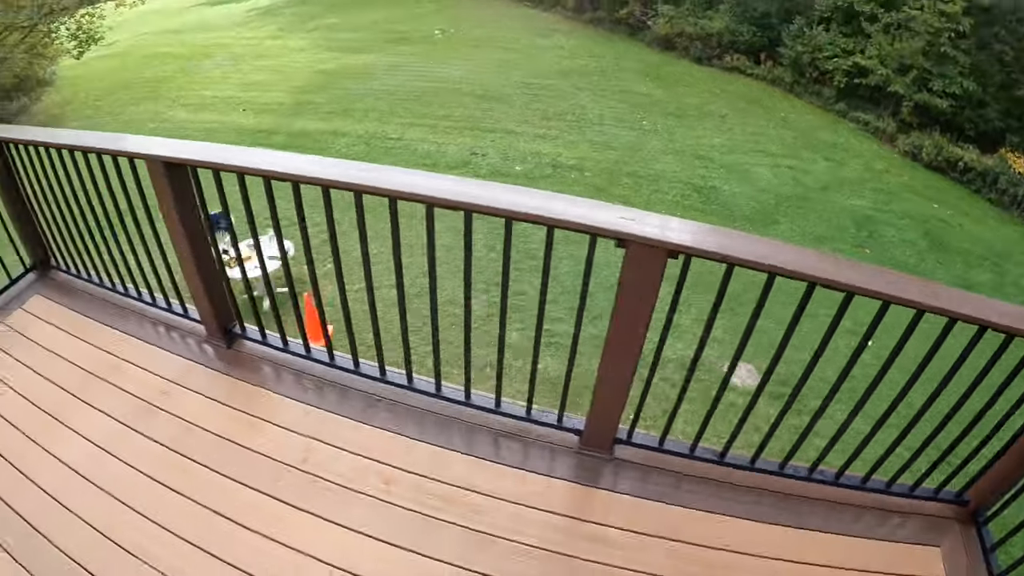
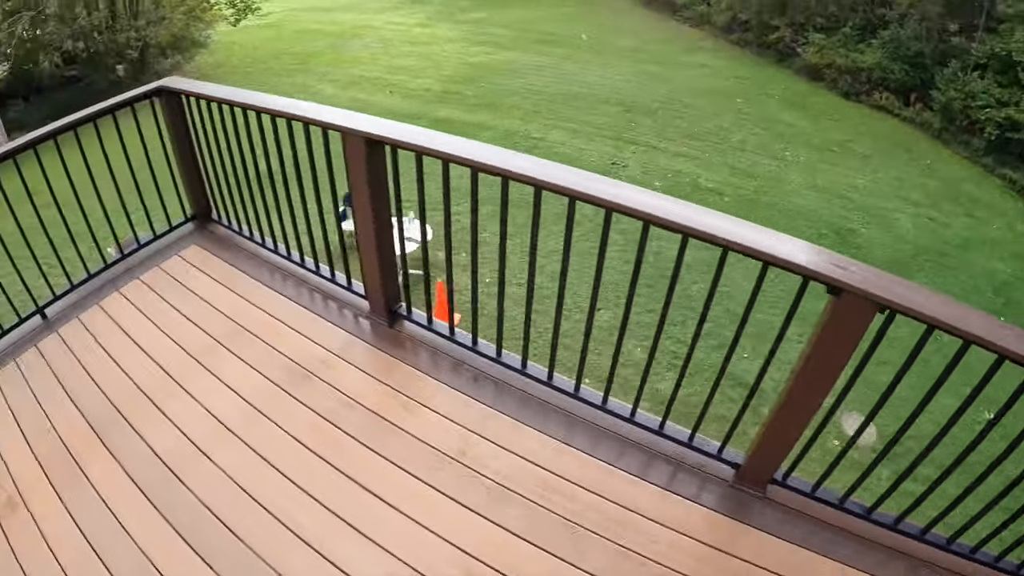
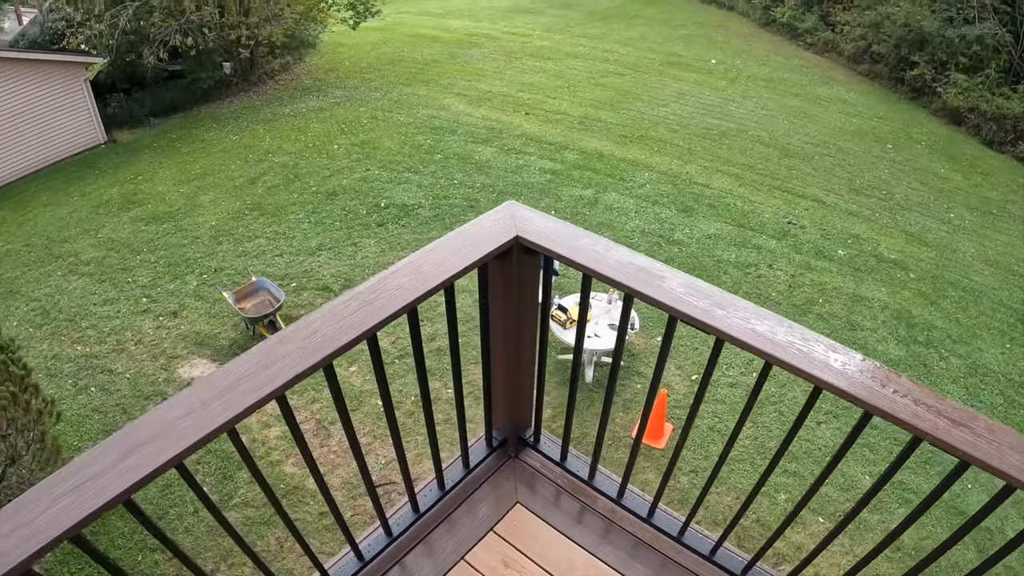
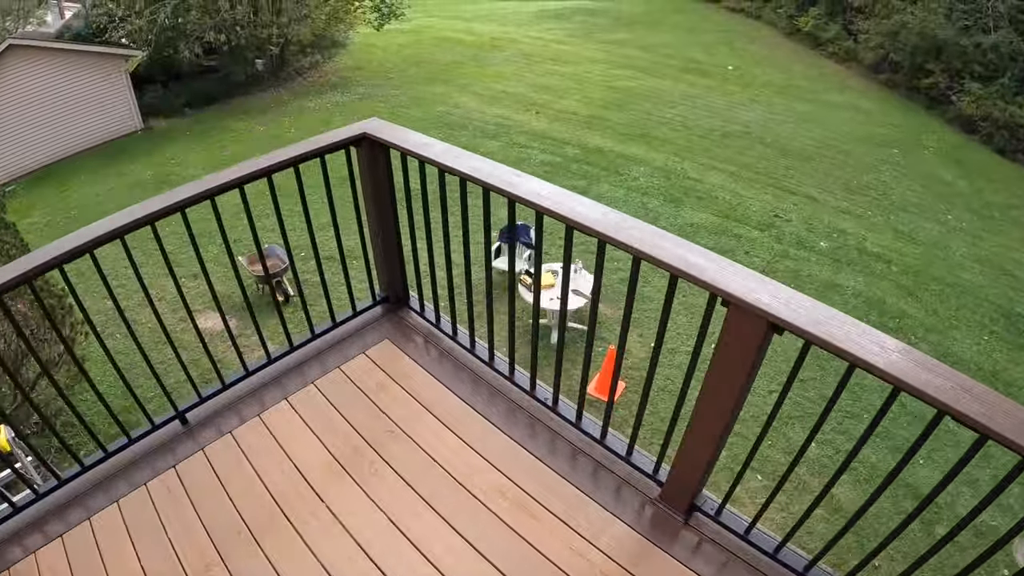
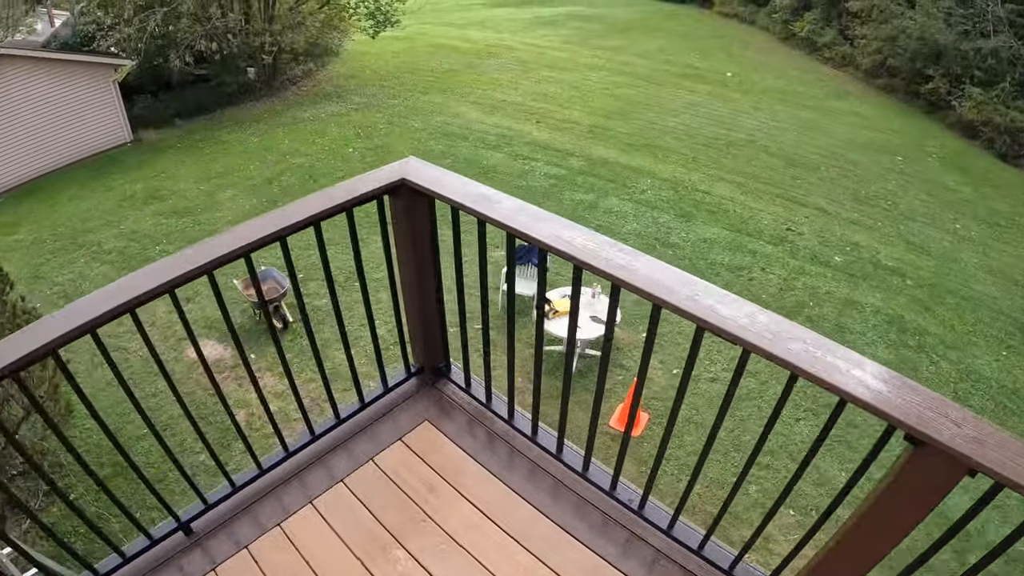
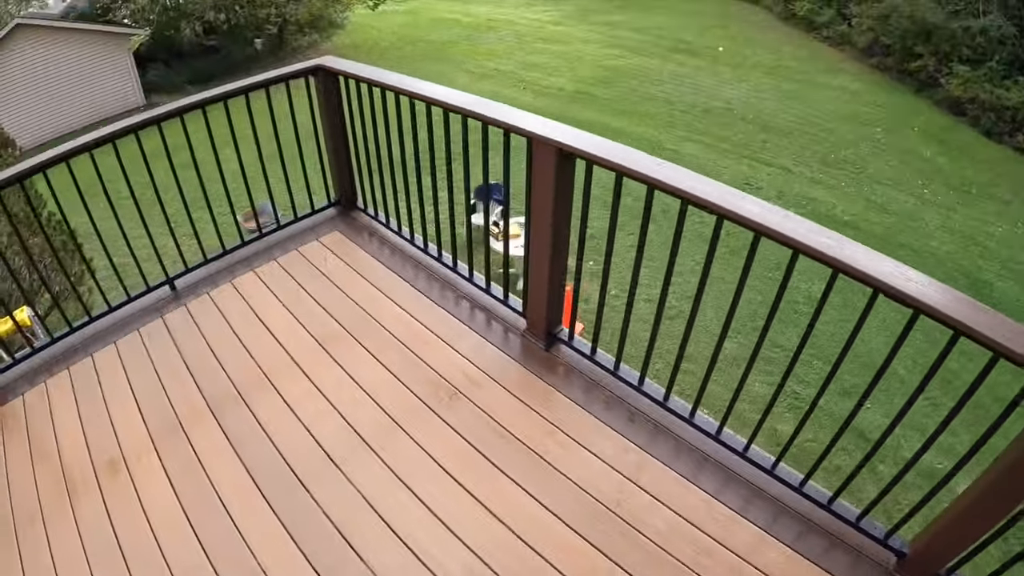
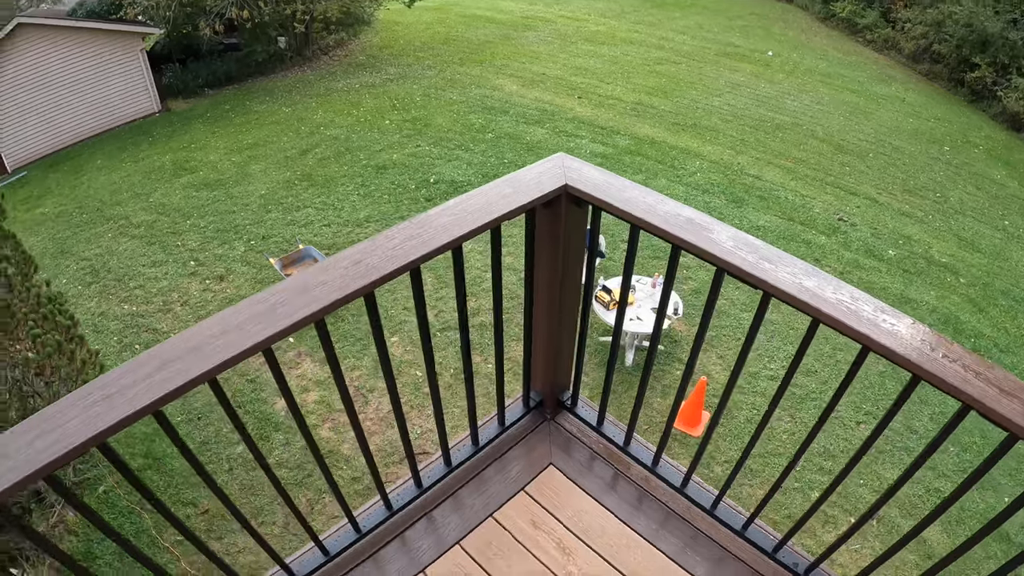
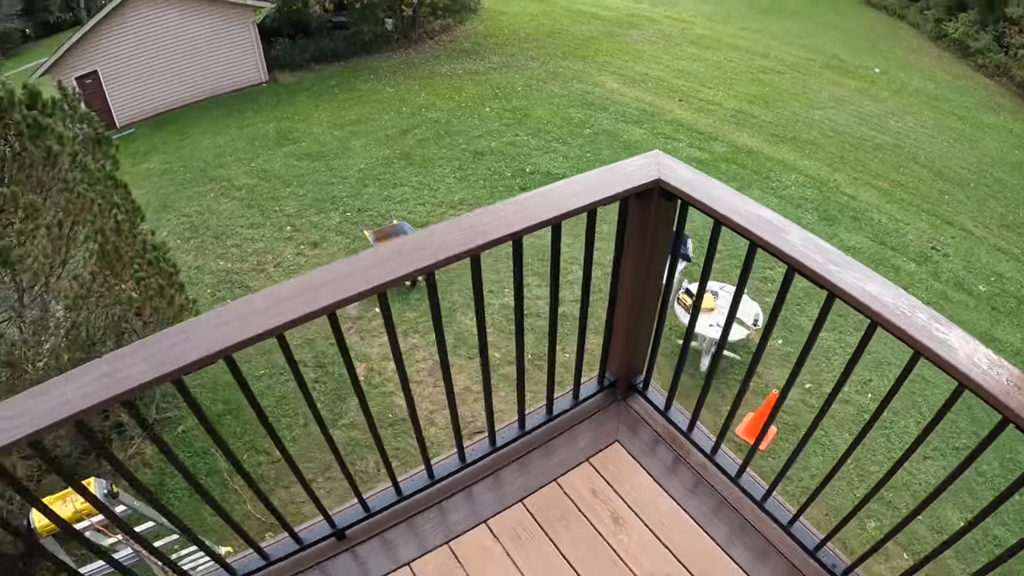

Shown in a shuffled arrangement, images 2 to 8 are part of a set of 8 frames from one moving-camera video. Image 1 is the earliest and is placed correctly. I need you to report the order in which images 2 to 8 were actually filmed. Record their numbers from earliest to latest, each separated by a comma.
2, 6, 4, 5, 3, 7, 8
